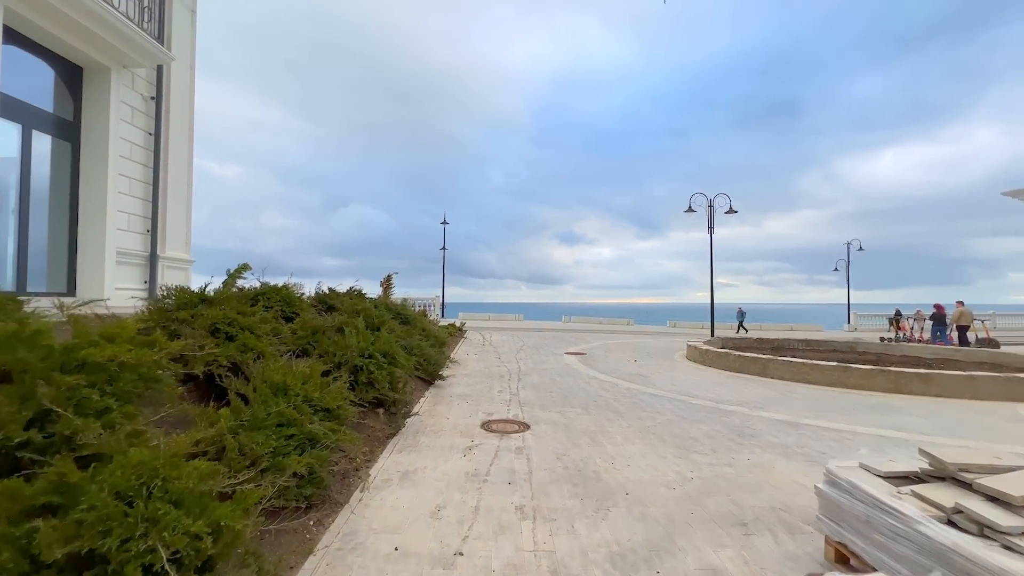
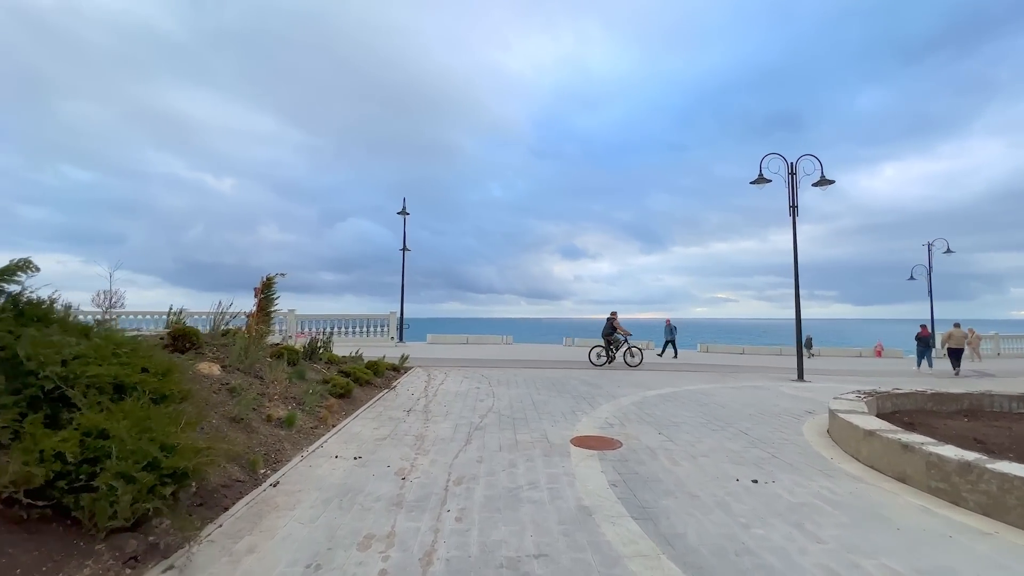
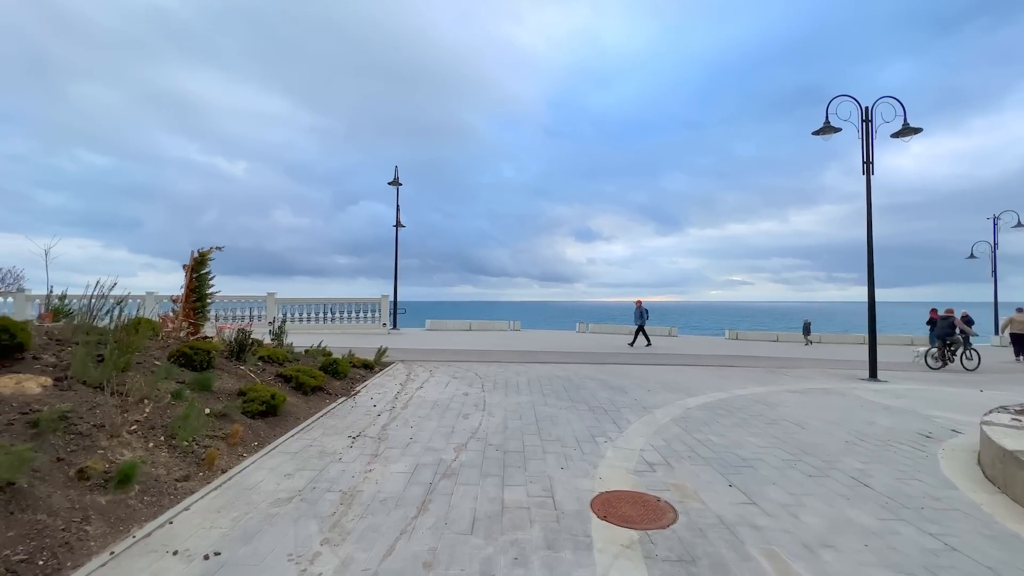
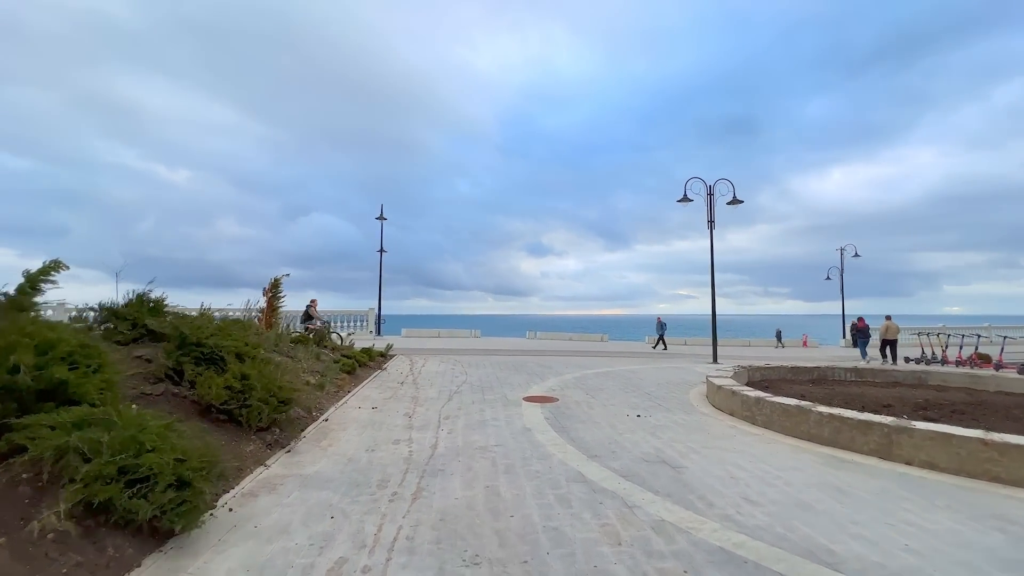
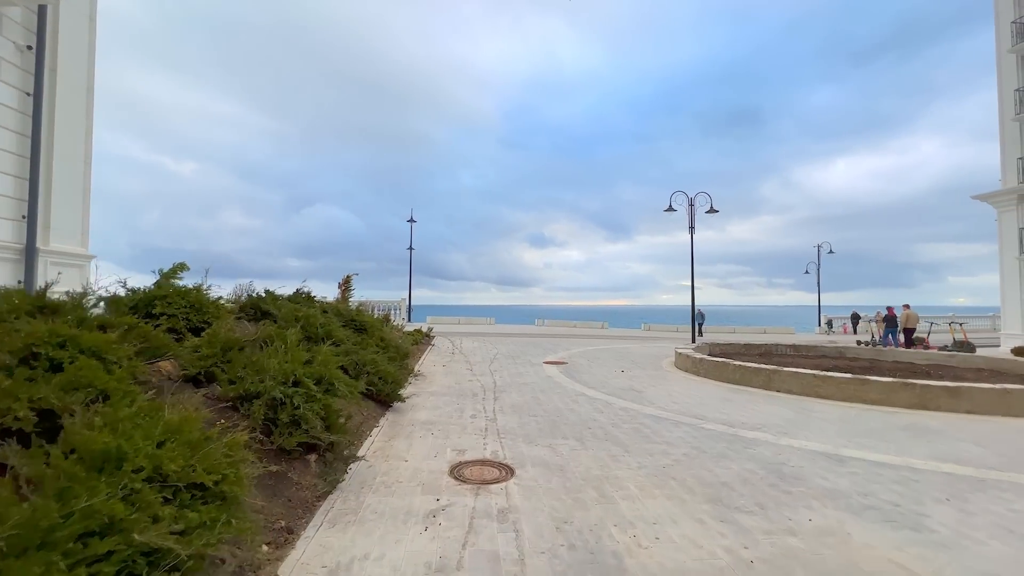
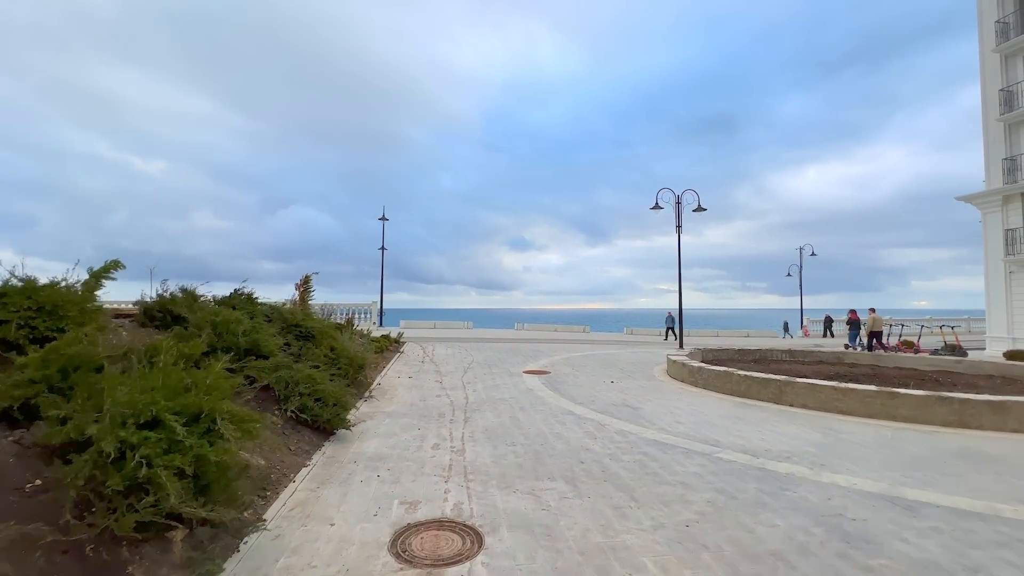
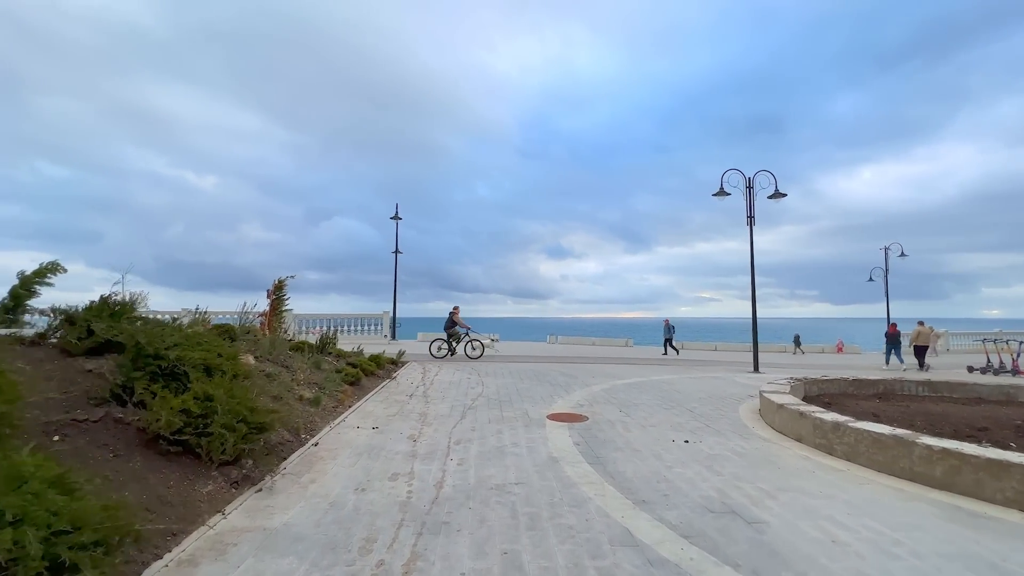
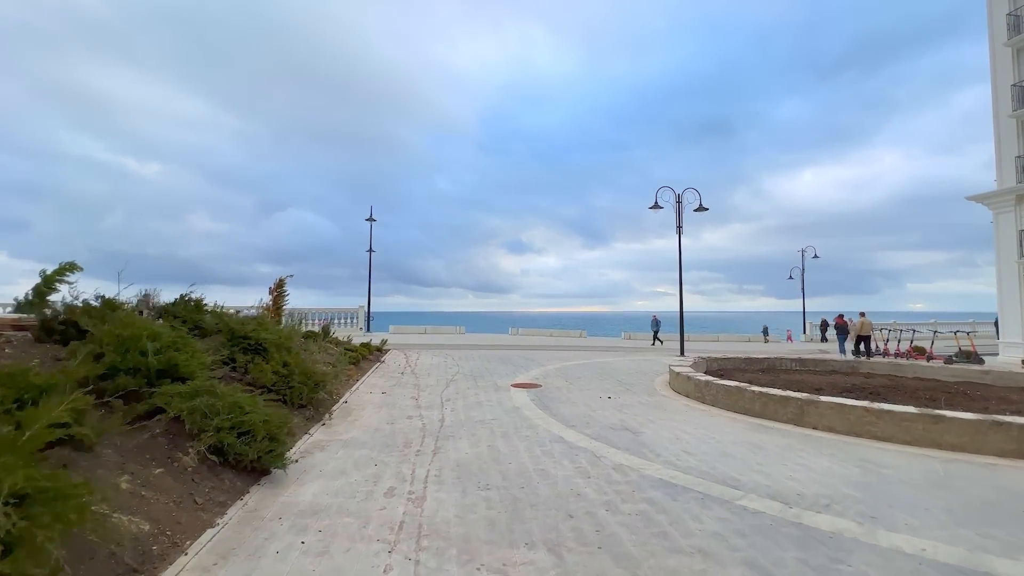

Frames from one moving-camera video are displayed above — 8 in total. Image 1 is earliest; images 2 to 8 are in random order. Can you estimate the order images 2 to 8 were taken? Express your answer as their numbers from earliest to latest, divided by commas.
5, 6, 8, 4, 7, 2, 3
